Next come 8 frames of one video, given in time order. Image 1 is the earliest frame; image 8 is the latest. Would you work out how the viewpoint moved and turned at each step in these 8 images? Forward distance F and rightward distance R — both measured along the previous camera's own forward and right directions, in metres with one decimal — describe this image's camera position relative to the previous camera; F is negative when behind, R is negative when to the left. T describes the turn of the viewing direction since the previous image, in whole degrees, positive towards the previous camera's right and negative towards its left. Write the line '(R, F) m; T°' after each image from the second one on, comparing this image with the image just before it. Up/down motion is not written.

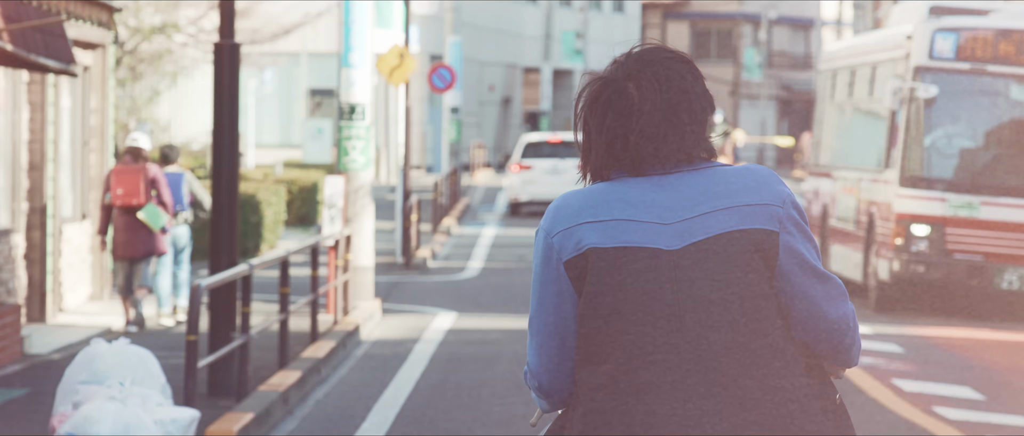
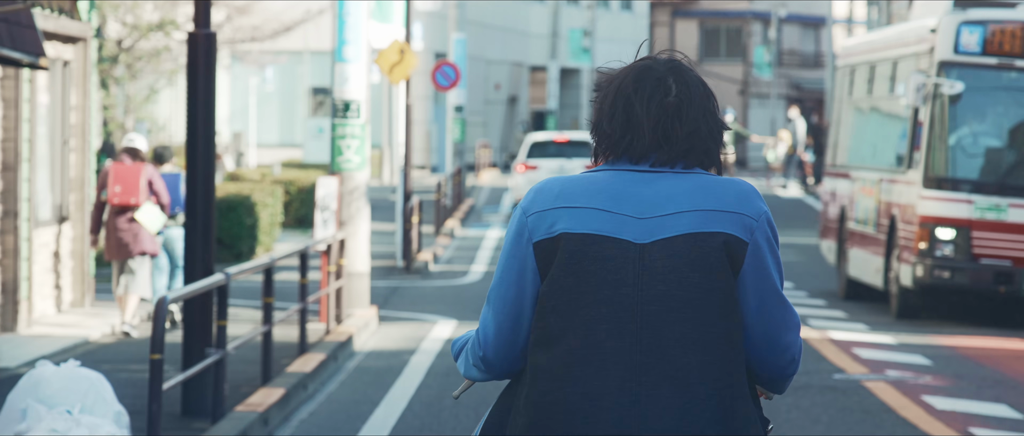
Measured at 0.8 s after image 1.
(0.0, +0.7) m; 0°
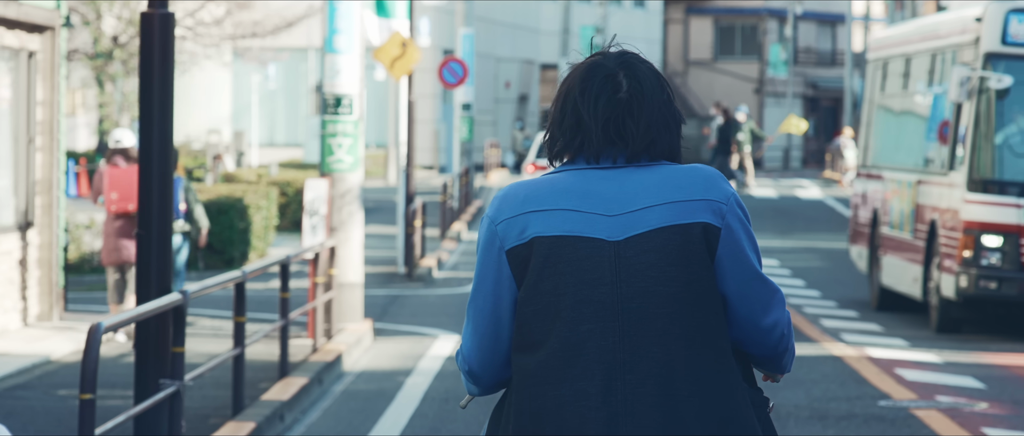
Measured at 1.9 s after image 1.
(0.0, +1.1) m; 0°
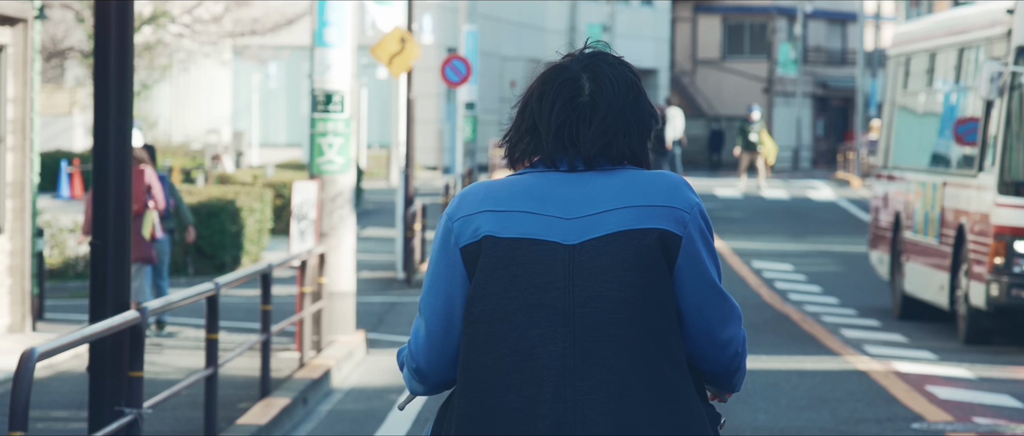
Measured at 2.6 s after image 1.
(0.0, +0.7) m; 0°
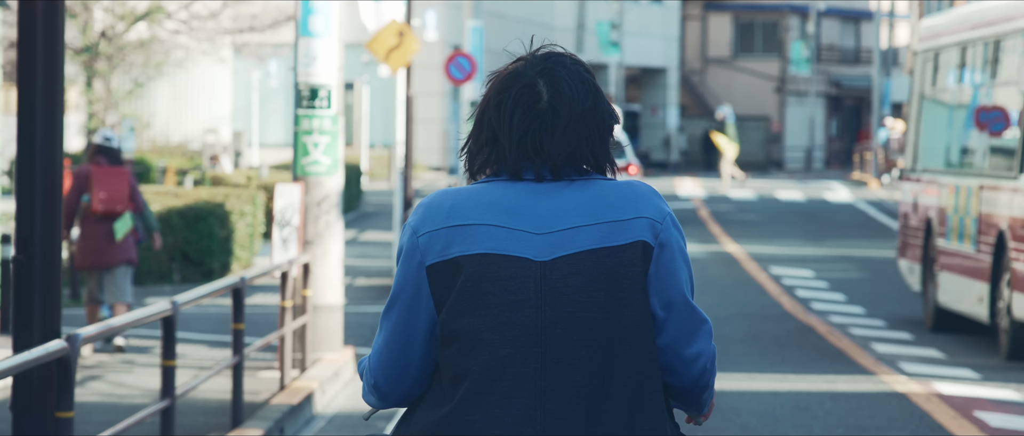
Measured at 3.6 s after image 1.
(0.0, +0.9) m; 0°
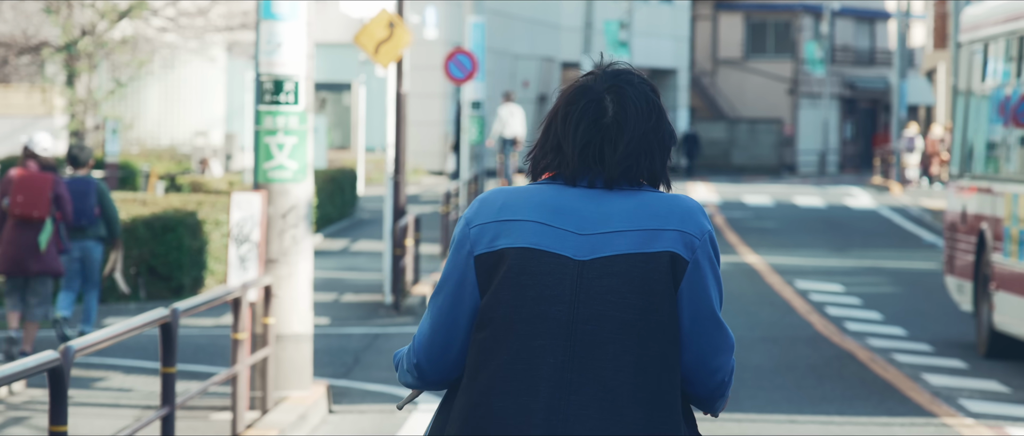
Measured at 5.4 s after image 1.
(+0.1, +1.4) m; 0°
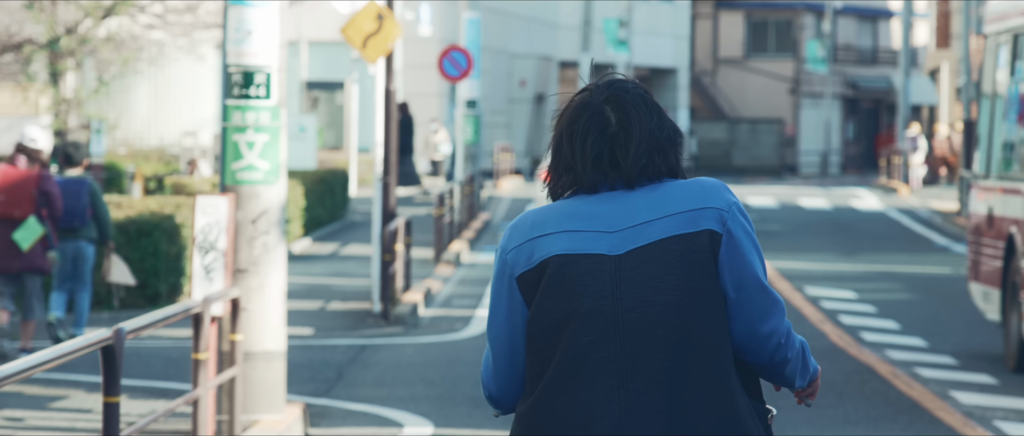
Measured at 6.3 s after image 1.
(0.0, +0.8) m; 0°
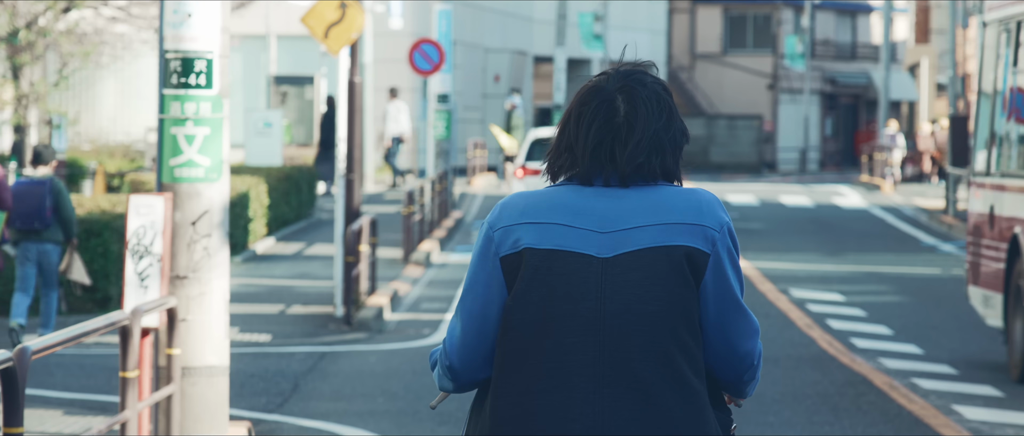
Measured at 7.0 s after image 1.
(0.0, +0.7) m; +1°
